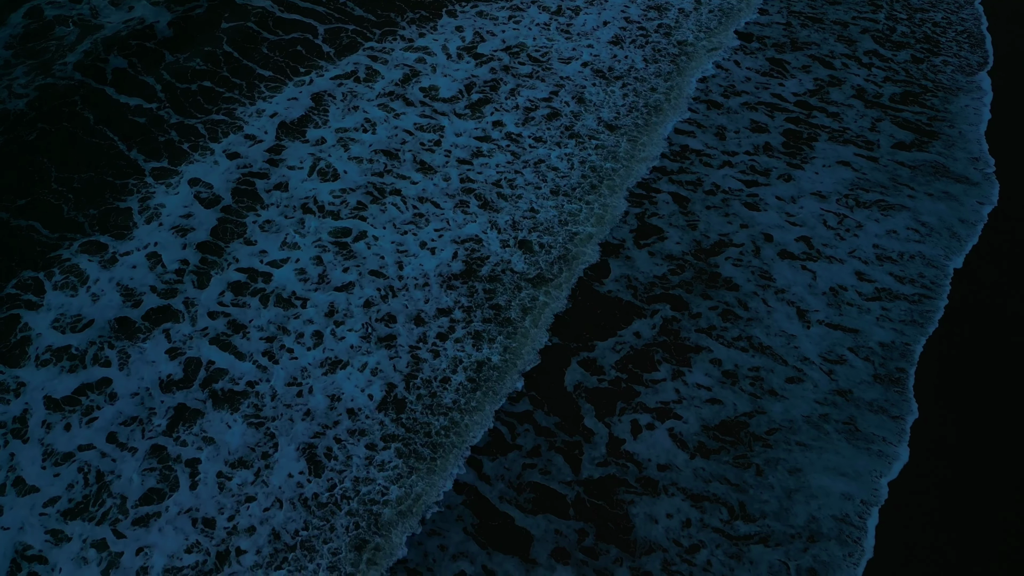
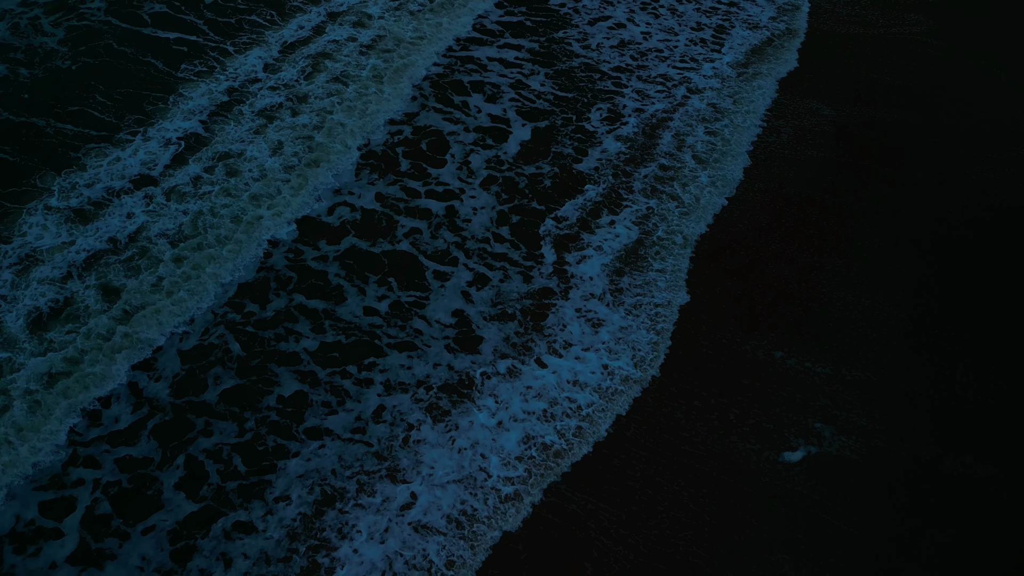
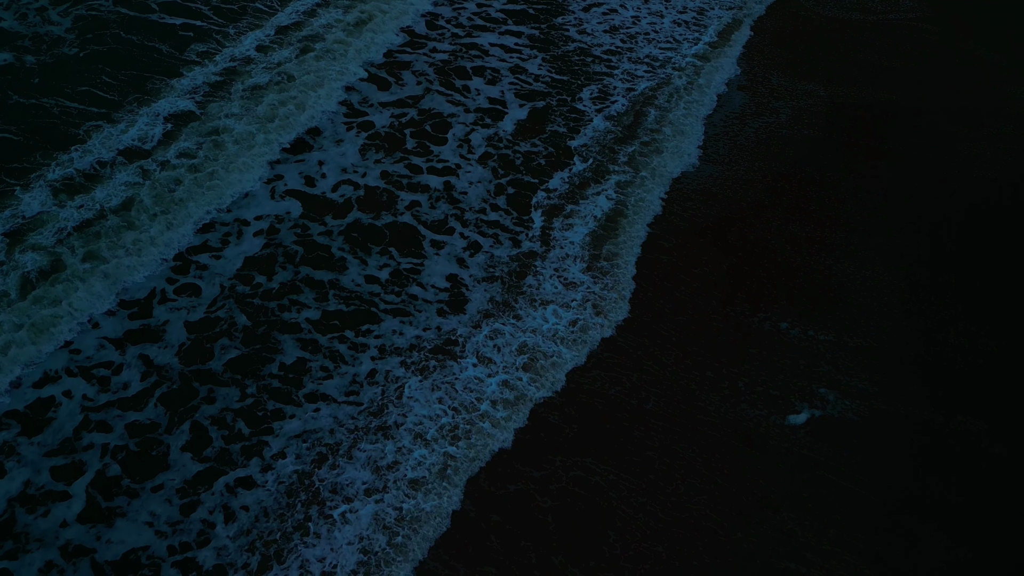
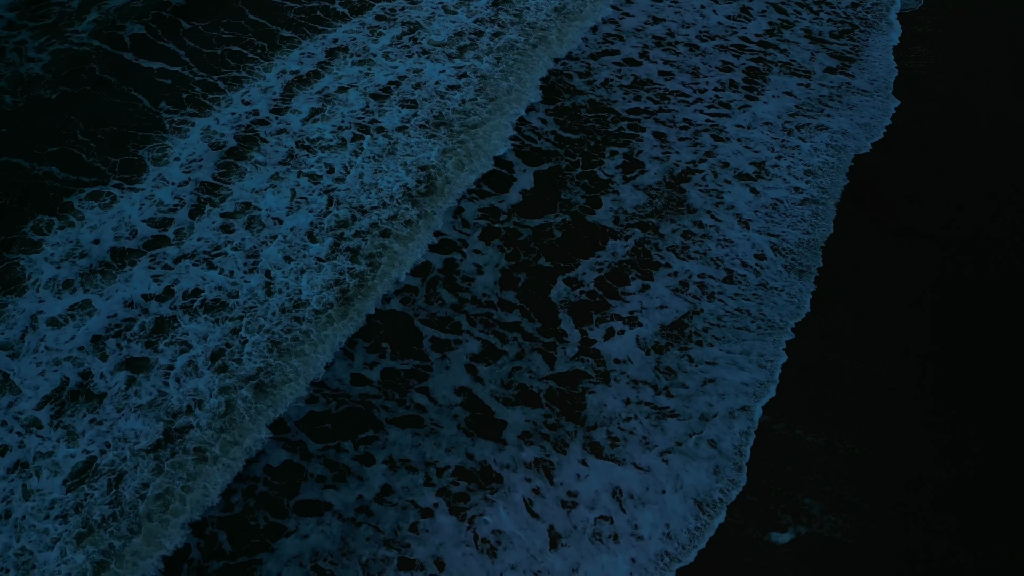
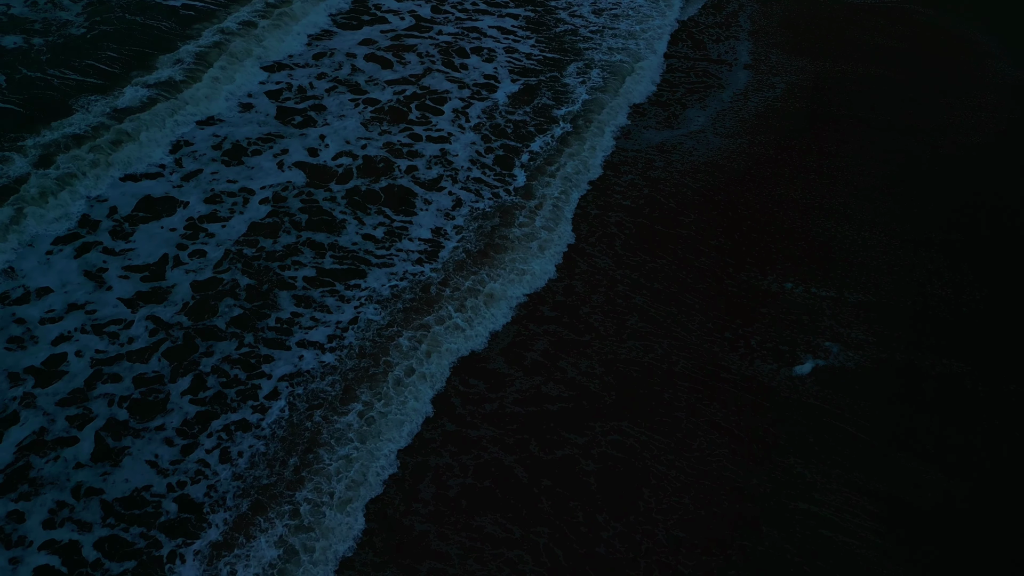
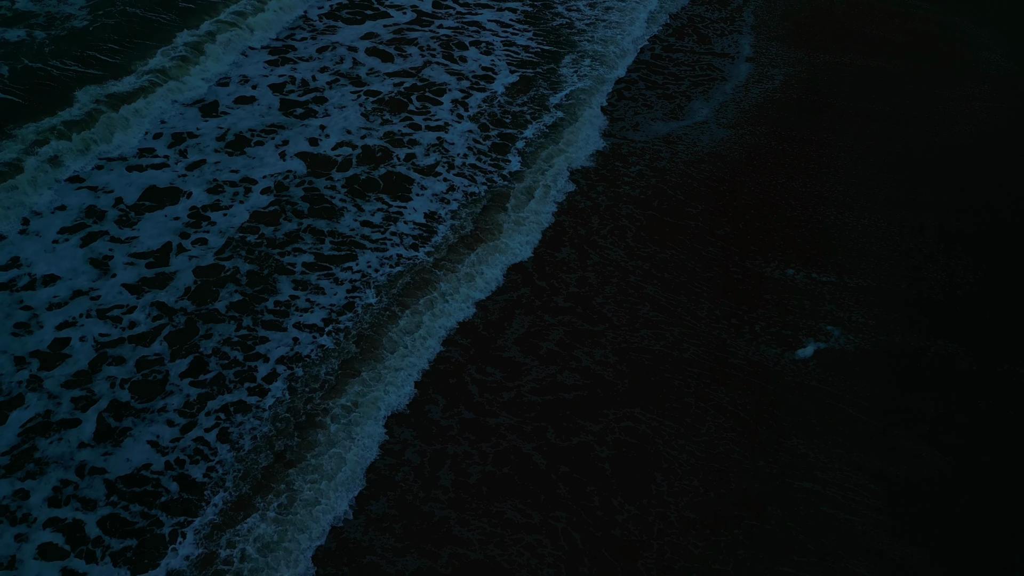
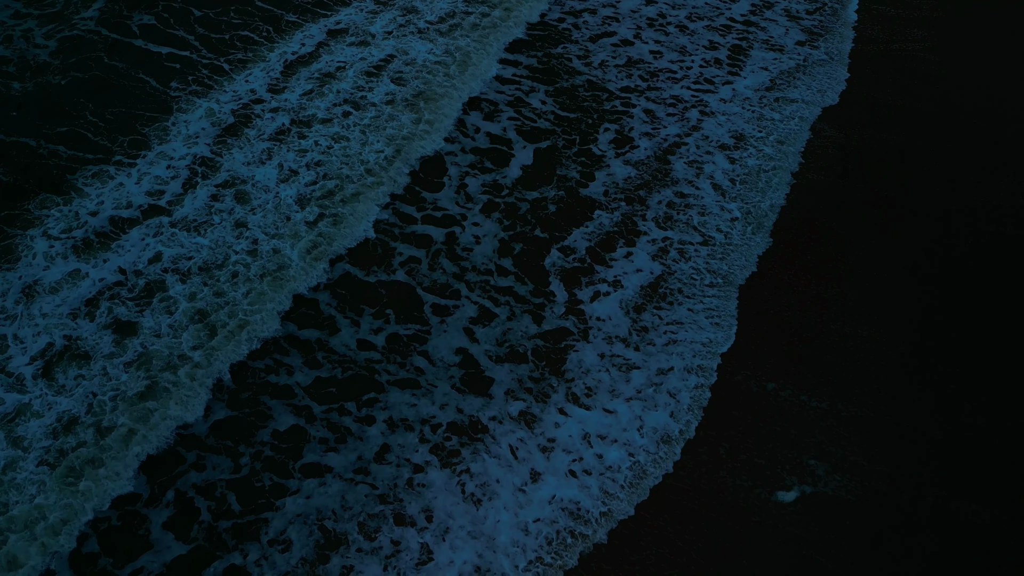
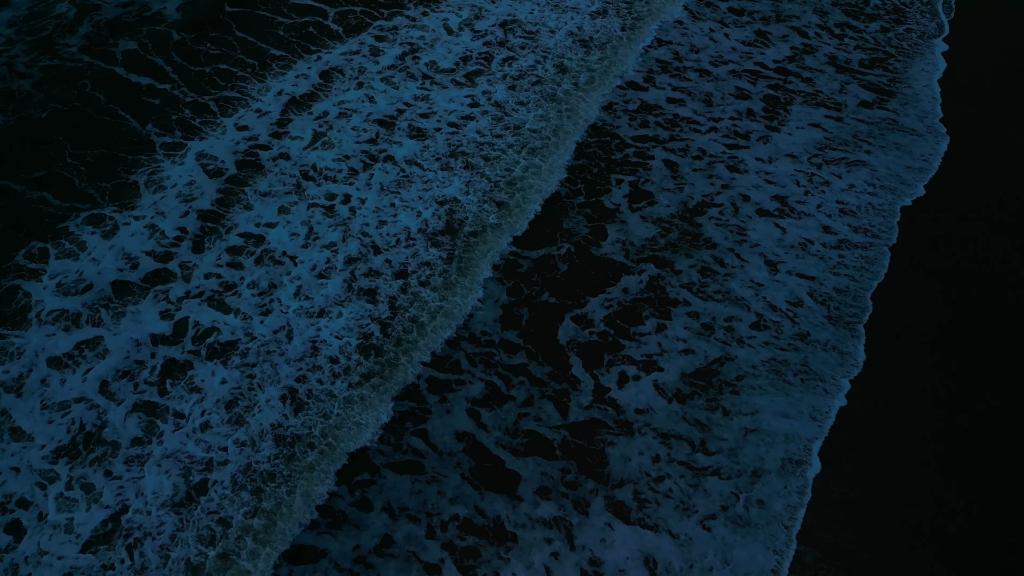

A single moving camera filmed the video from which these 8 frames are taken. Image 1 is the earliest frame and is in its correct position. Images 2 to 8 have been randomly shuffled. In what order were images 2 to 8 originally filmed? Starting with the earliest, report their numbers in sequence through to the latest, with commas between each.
8, 4, 7, 2, 3, 5, 6
